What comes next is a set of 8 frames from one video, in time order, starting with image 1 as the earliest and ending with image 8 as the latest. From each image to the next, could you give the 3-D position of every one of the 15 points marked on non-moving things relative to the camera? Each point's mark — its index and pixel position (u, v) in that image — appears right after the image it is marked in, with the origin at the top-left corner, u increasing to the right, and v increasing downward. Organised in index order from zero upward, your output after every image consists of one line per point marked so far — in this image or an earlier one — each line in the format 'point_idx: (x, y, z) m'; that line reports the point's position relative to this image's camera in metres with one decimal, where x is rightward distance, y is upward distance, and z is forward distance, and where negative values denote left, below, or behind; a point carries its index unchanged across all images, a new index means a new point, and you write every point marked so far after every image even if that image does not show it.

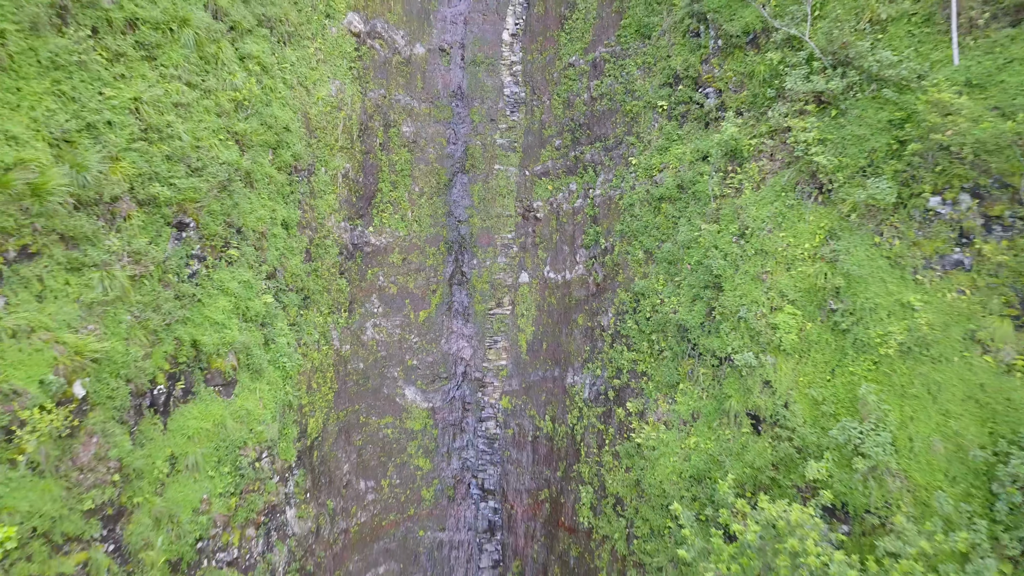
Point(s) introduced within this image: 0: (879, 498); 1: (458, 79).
0: (+3.3, -1.9, +6.1) m
1: (-1.0, +3.8, +12.6) m
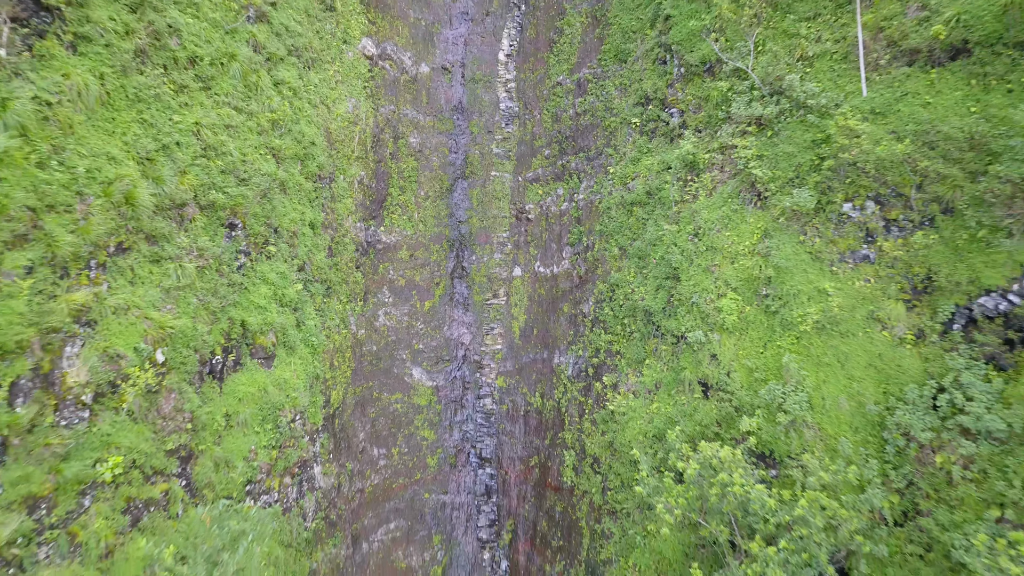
0: (+3.2, -1.7, +7.6) m
1: (-1.1, +4.0, +14.1) m
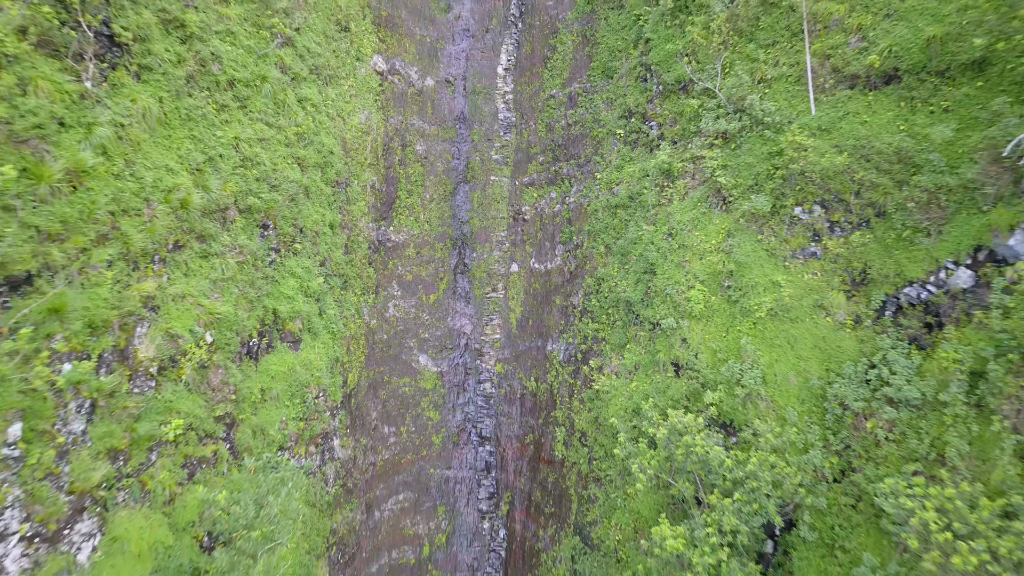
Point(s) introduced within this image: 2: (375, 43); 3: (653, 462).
0: (+3.1, -1.6, +8.9) m
1: (-1.1, +4.1, +15.3) m
2: (-2.8, +5.0, +14.0) m
3: (+1.9, -2.4, +9.5) m
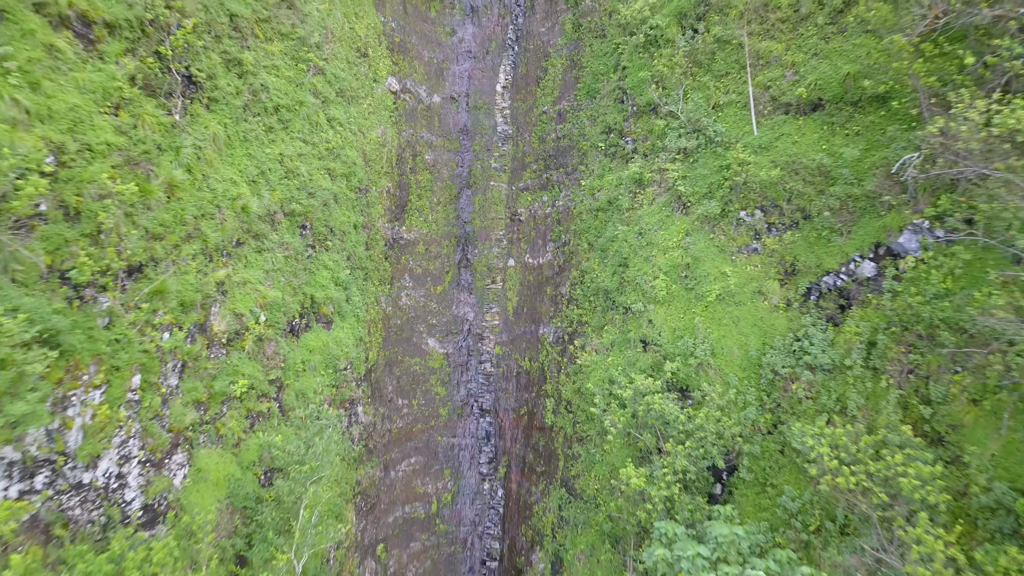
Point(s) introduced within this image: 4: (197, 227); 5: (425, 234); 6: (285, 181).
0: (+3.1, -1.5, +10.9) m
1: (-1.2, +4.3, +17.4) m
2: (-2.9, +5.2, +16.0) m
3: (+1.8, -2.2, +11.5) m
4: (-4.3, +0.8, +9.4) m
5: (-2.0, +1.3, +15.9) m
6: (-3.8, +1.8, +11.5) m
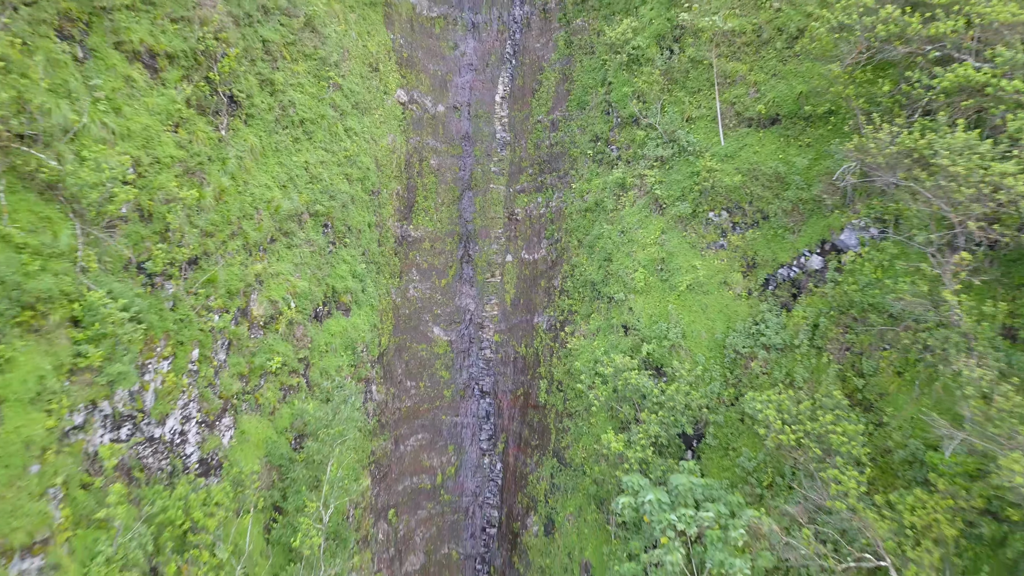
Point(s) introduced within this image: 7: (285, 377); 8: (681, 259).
0: (+3.0, -1.3, +12.5) m
1: (-1.3, +4.5, +19.0) m
2: (-3.0, +5.4, +17.6) m
3: (+1.8, -2.0, +13.2) m
4: (-4.4, +1.0, +11.0) m
5: (-2.1, +1.4, +17.5) m
6: (-3.9, +2.0, +13.1) m
7: (-3.9, -1.5, +11.7) m
8: (+3.3, +0.6, +13.2) m
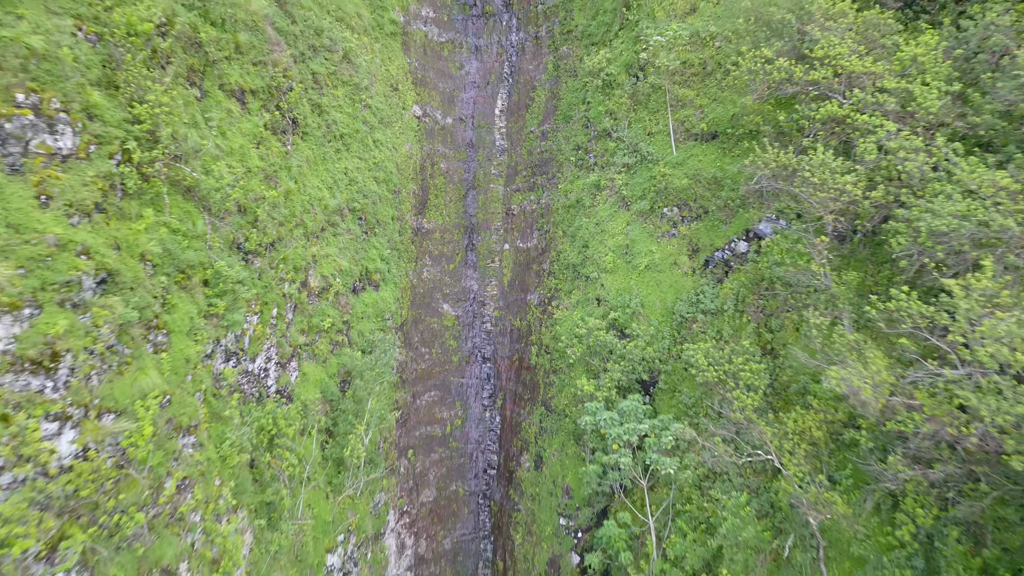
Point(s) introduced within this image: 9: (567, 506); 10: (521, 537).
0: (+2.9, -0.8, +16.0) m
1: (-1.4, +5.0, +22.4) m
2: (-3.0, +5.9, +21.1) m
3: (+1.7, -1.6, +16.6) m
4: (-4.5, +1.5, +14.4) m
5: (-2.2, +1.9, +20.9) m
6: (-4.0, +2.5, +16.5) m
7: (-4.0, -1.0, +15.2) m
8: (+3.2, +1.0, +16.6) m
9: (+1.3, -5.3, +16.4) m
10: (+0.2, -6.4, +17.1) m
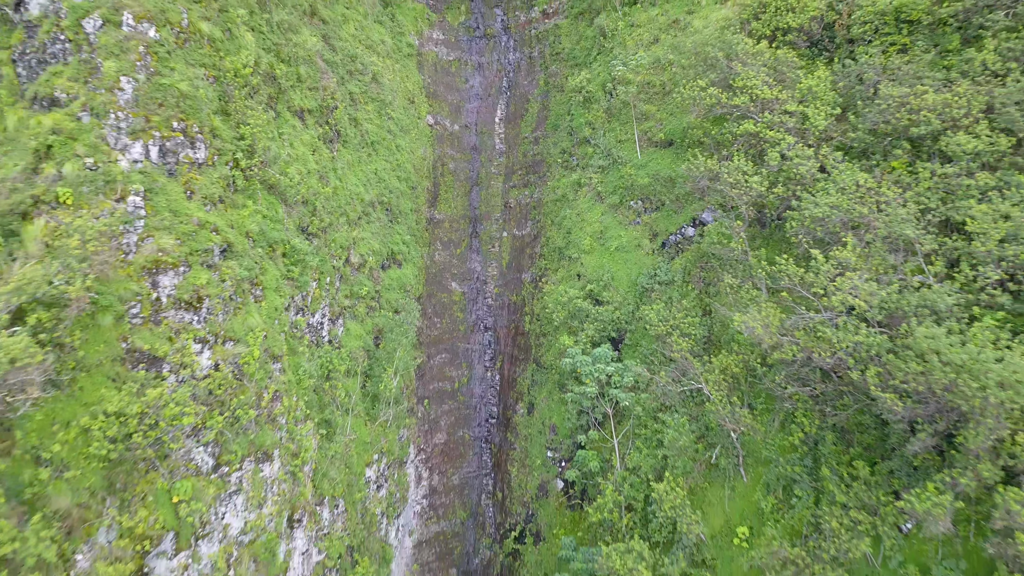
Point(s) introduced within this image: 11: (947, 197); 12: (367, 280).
0: (+2.8, -0.1, +20.1) m
1: (-1.5, +5.7, +26.5) m
2: (-3.1, +6.6, +25.1) m
3: (+1.6, -0.9, +20.8) m
4: (-4.6, +2.1, +18.5) m
5: (-2.3, +2.7, +25.0) m
6: (-4.1, +3.2, +20.6) m
7: (-4.1, -0.4, +19.3) m
8: (+3.1, +1.7, +20.7) m
9: (+1.2, -4.6, +20.5) m
10: (+0.1, -5.7, +21.3) m
11: (+9.1, +1.9, +14.2) m
12: (-4.2, +0.2, +19.1) m
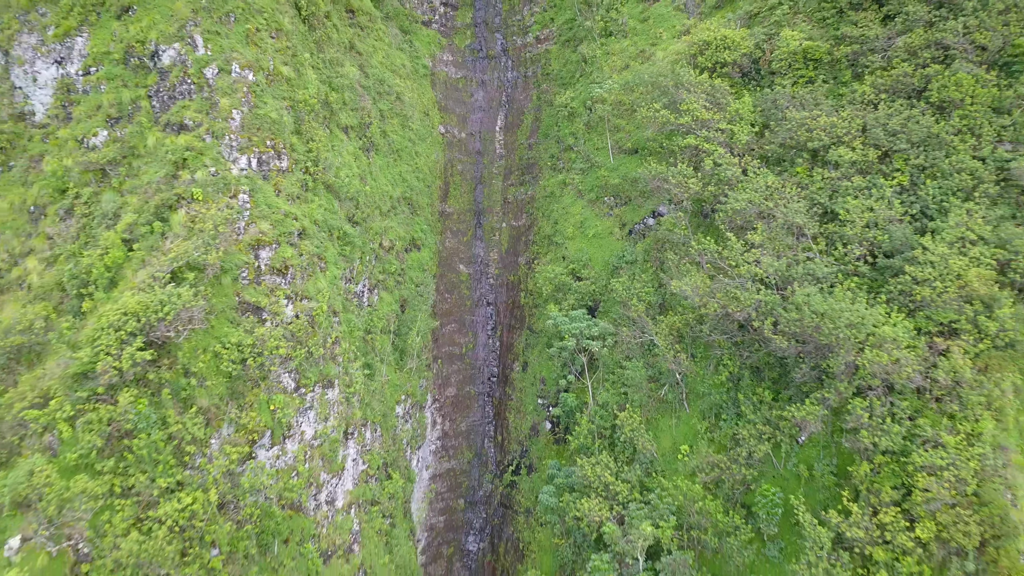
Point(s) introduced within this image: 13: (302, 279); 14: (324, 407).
0: (+2.7, +0.6, +25.2) m
1: (-1.6, +6.6, +31.5) m
2: (-3.2, +7.4, +30.1) m
3: (+1.5, -0.1, +25.8) m
4: (-4.6, +2.9, +23.6) m
5: (-2.4, +3.5, +30.1) m
6: (-4.1, +3.9, +25.6) m
7: (-4.1, +0.4, +24.3) m
8: (+3.0, +2.5, +25.8) m
9: (+1.1, -3.8, +25.6) m
10: (0.0, -5.0, +26.4) m
11: (+9.0, +2.6, +19.2) m
12: (-4.2, +1.0, +24.2) m
13: (-5.8, +0.2, +18.6) m
14: (-5.2, -3.3, +18.8) m
